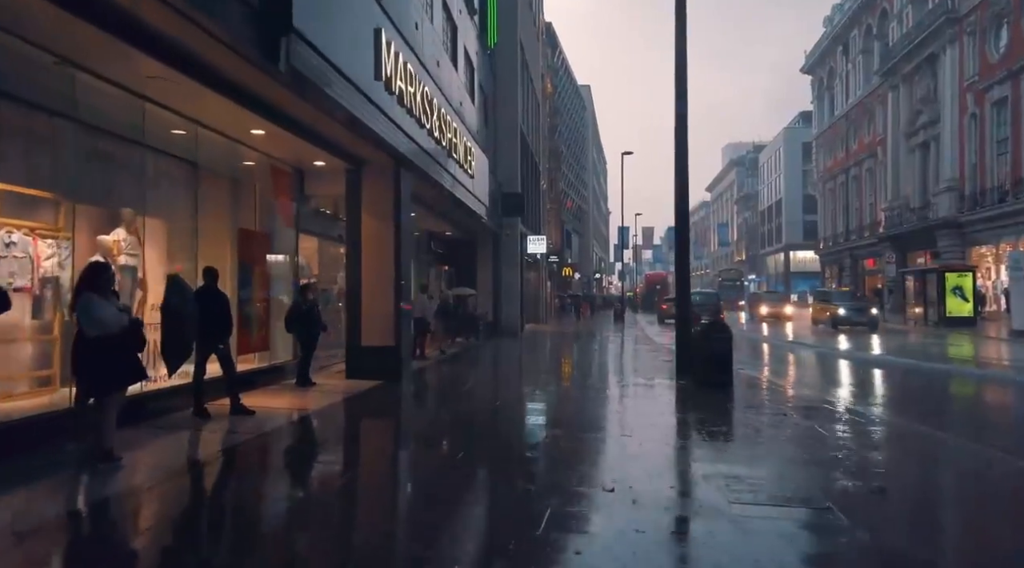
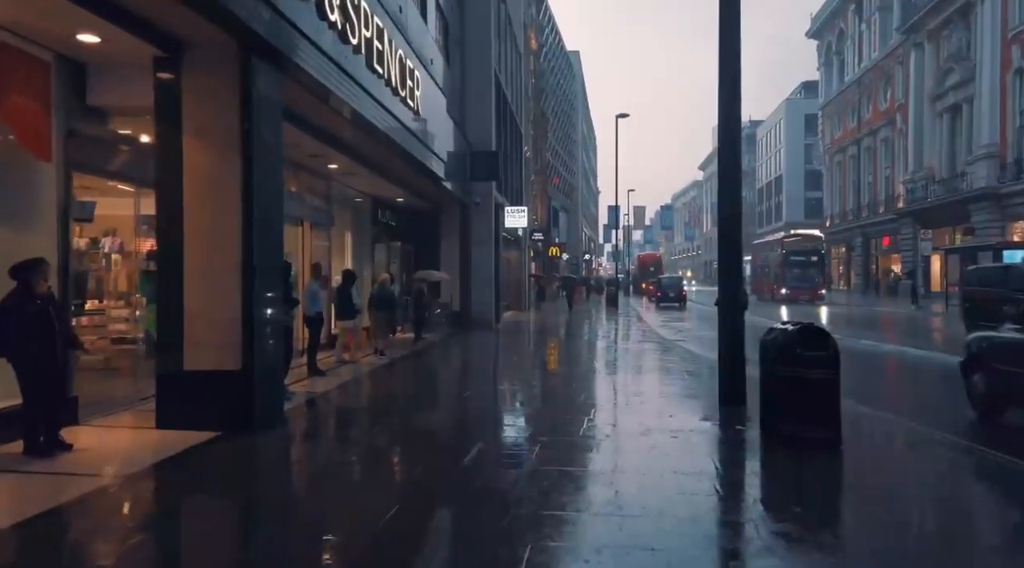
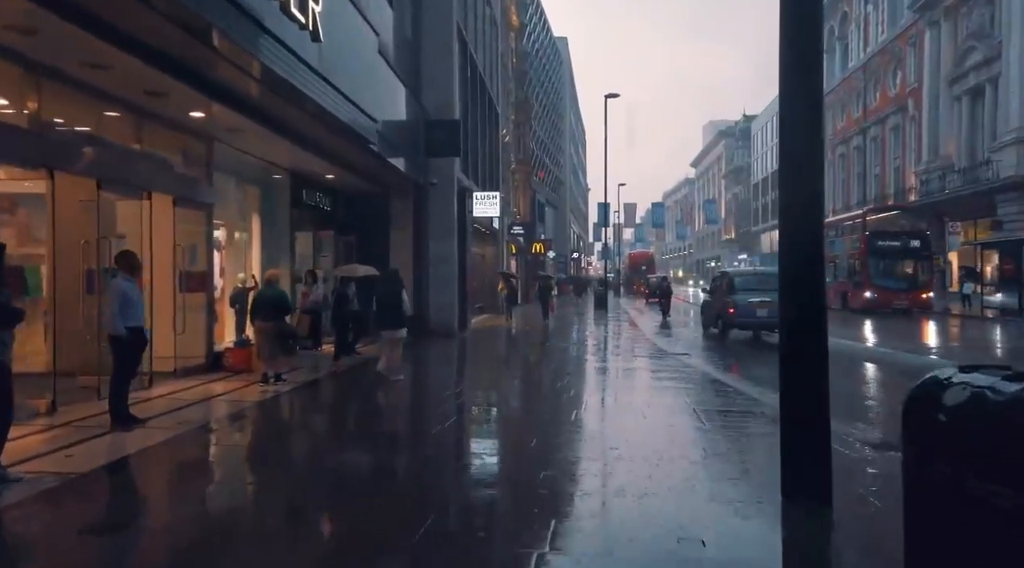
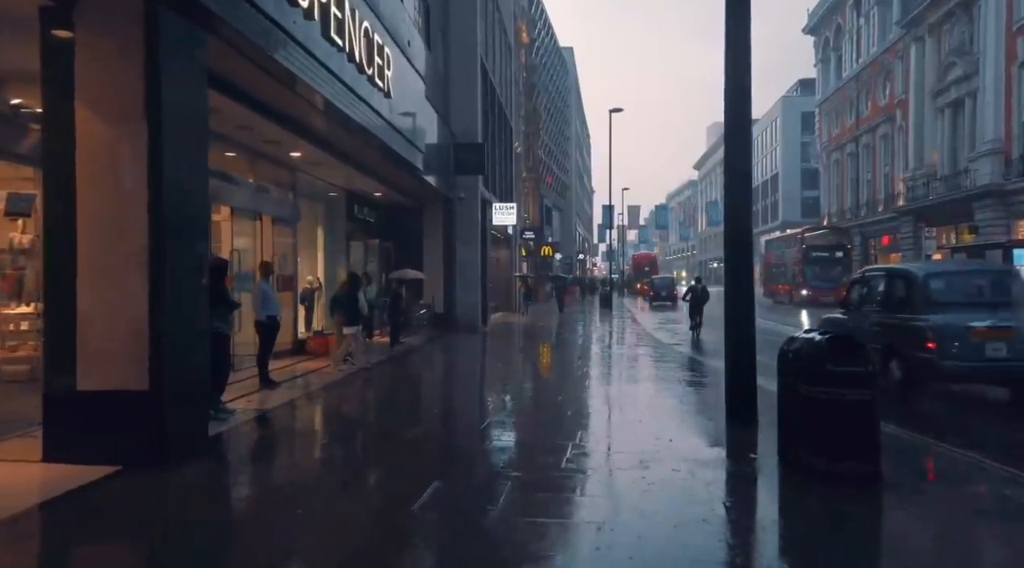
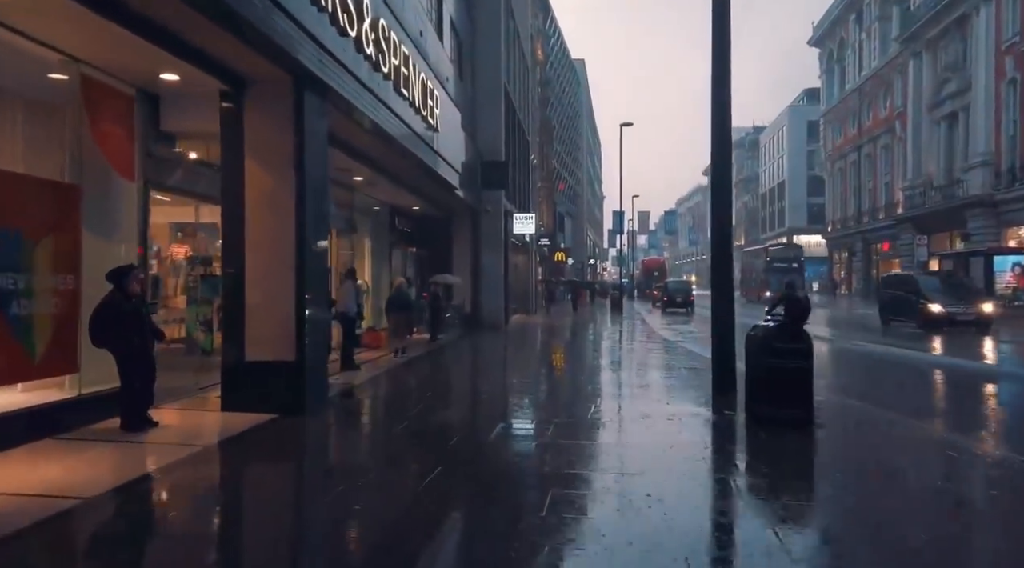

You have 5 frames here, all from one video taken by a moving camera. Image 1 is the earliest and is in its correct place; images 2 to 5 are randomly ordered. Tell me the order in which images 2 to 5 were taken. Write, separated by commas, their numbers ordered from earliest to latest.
5, 2, 4, 3
